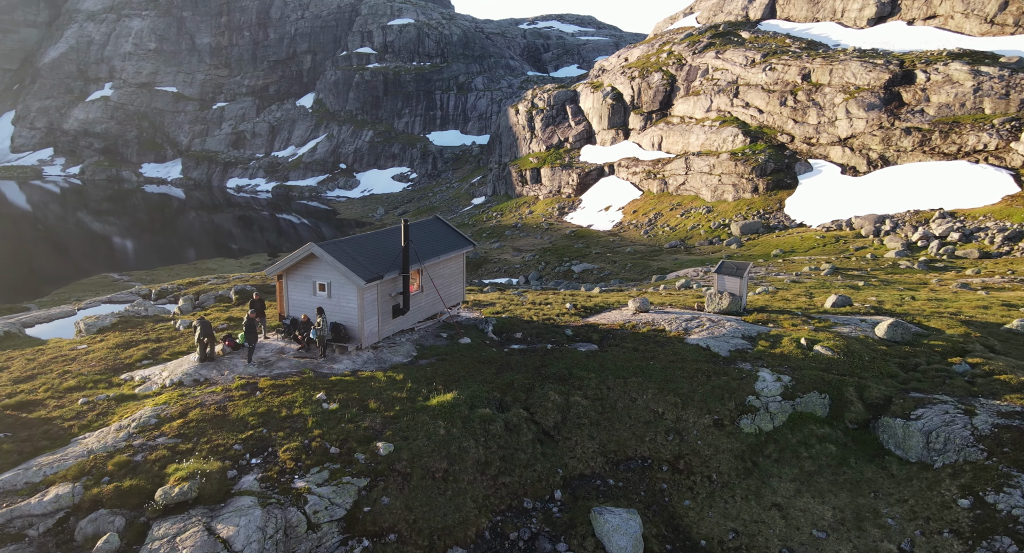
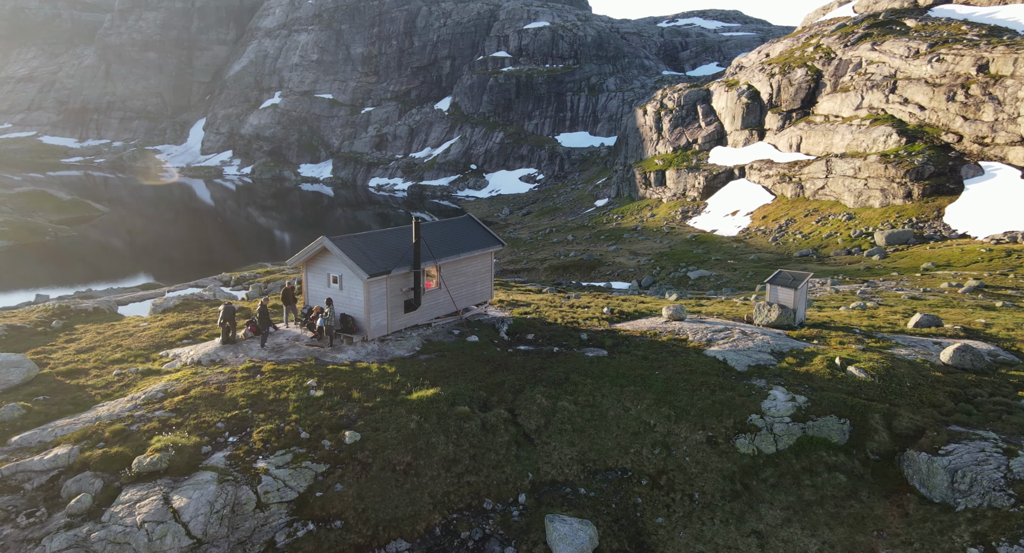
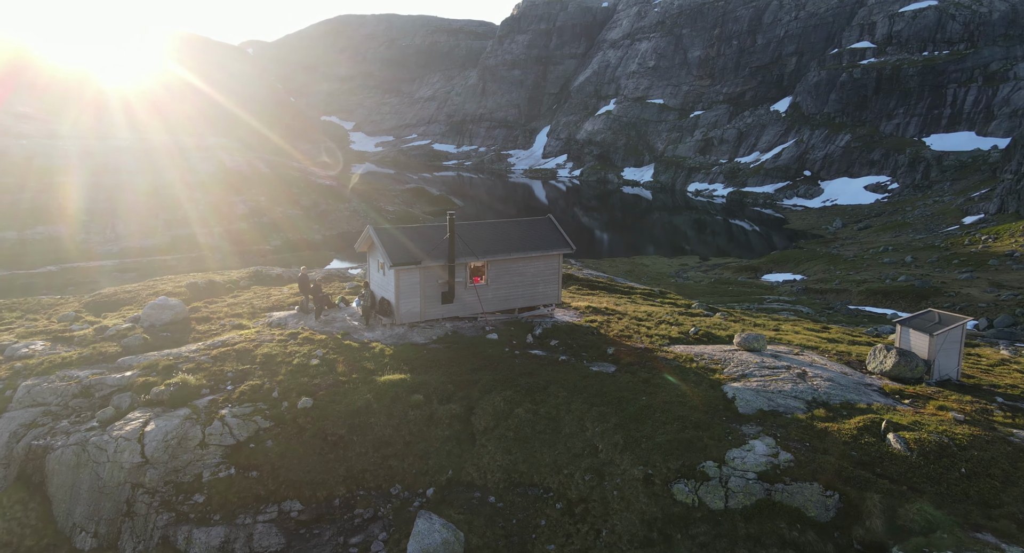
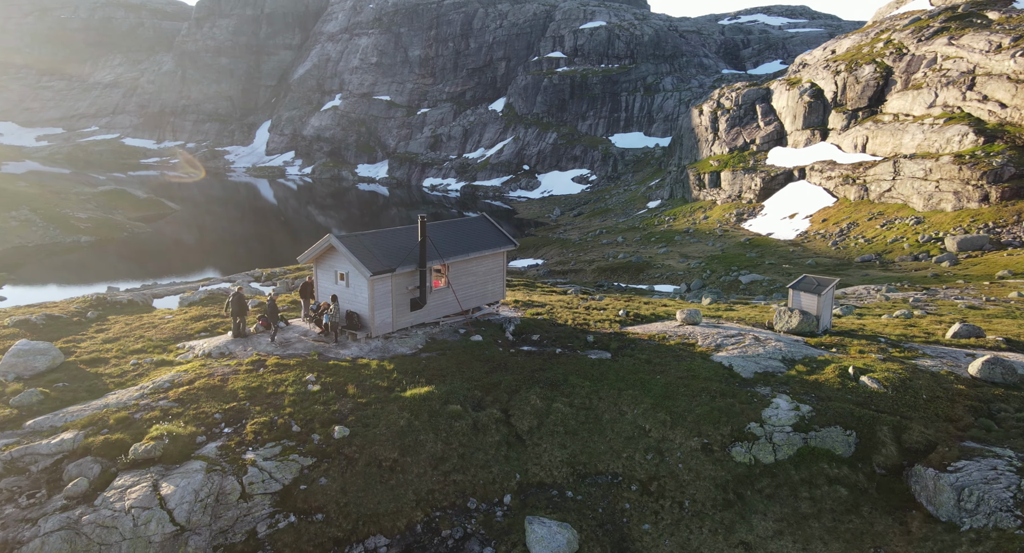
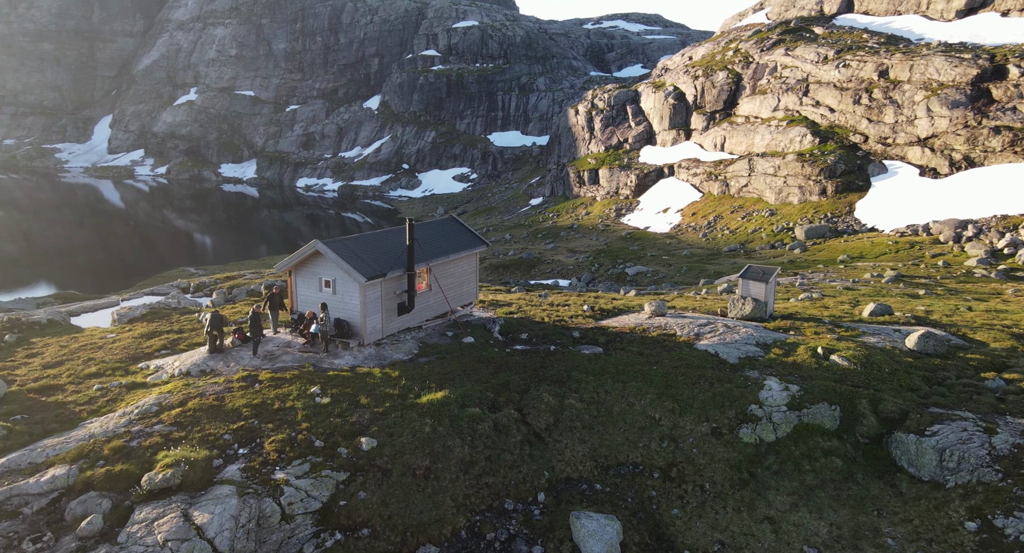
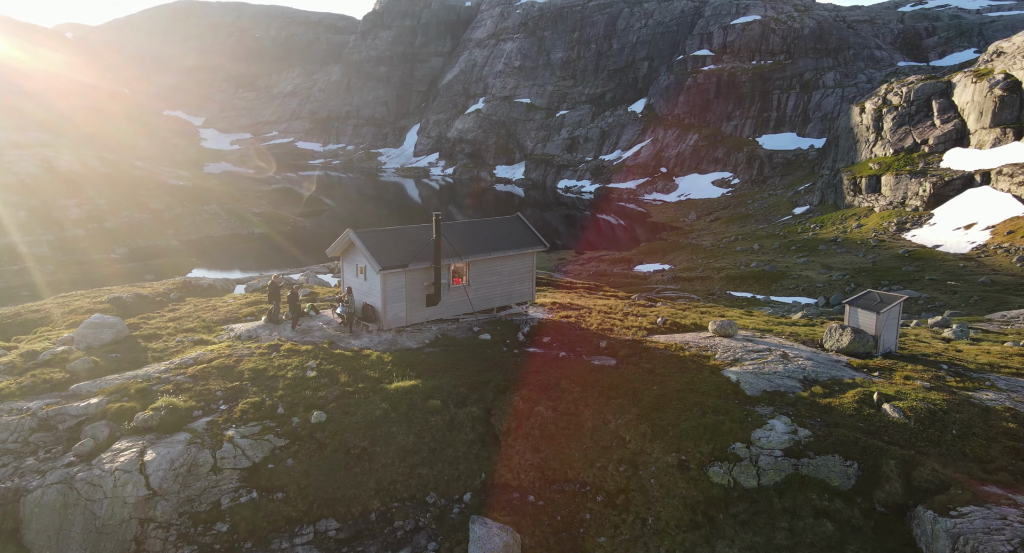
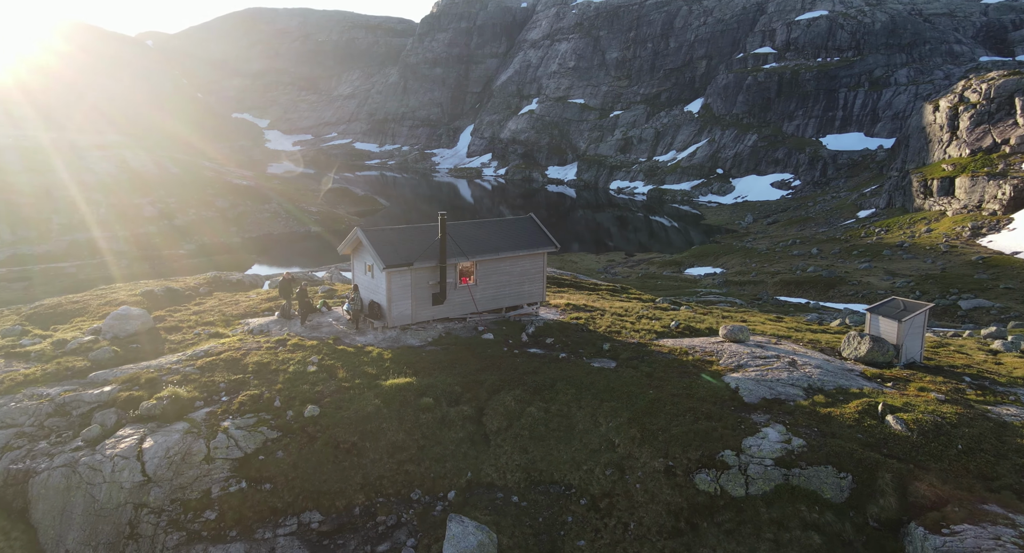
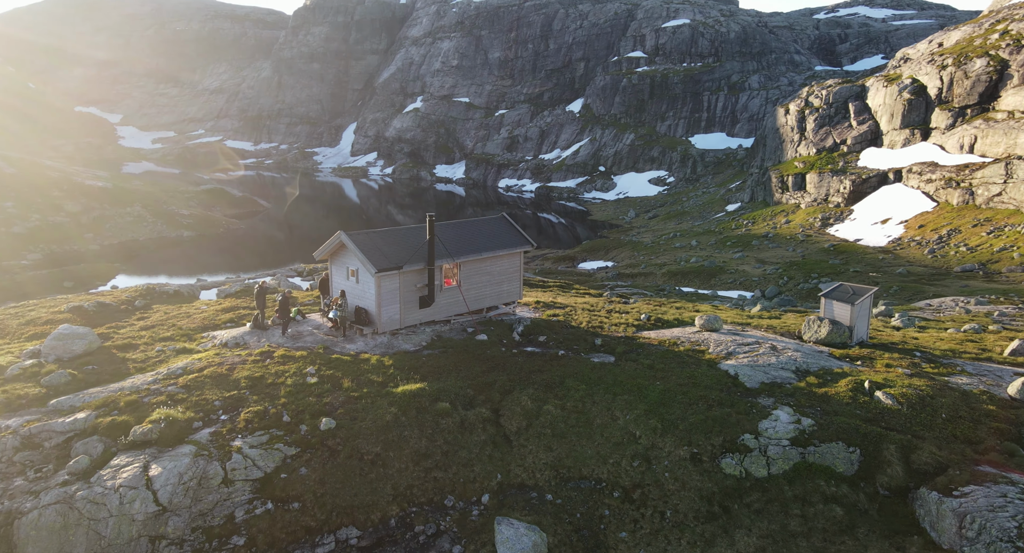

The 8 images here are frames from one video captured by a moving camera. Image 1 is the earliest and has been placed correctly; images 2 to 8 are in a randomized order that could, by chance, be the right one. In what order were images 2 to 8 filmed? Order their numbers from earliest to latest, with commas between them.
5, 2, 4, 8, 6, 7, 3
